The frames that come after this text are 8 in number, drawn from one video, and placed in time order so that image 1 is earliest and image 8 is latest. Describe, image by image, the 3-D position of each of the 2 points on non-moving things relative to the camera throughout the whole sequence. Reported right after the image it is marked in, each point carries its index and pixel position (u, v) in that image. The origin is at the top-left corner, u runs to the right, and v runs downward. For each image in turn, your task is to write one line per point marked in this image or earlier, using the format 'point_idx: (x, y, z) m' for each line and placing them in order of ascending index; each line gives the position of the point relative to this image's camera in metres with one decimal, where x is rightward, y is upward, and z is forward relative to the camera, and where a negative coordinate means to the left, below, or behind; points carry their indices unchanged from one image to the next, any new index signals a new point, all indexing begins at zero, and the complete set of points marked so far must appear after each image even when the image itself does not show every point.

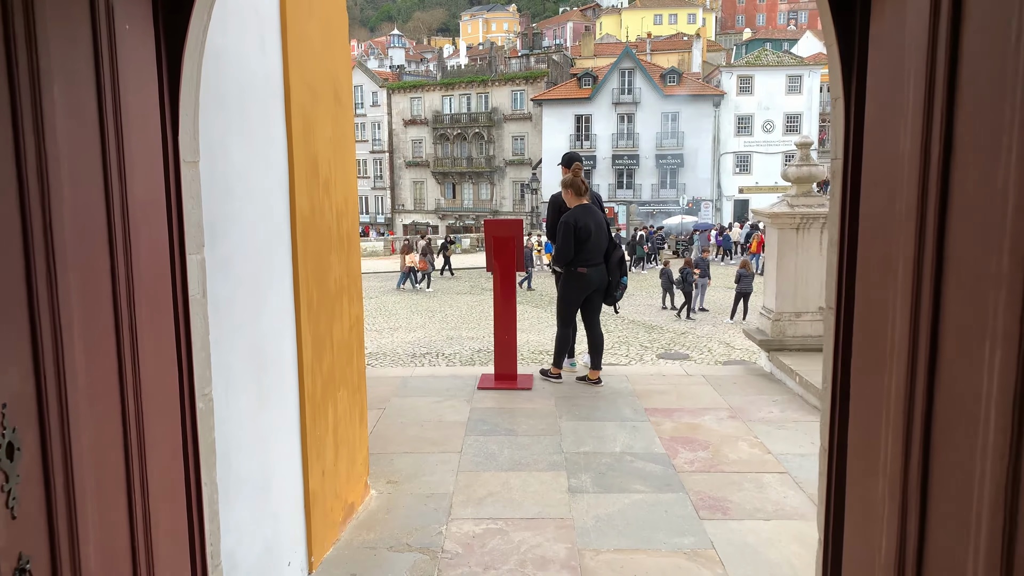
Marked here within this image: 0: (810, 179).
0: (+2.1, +0.8, +4.9) m
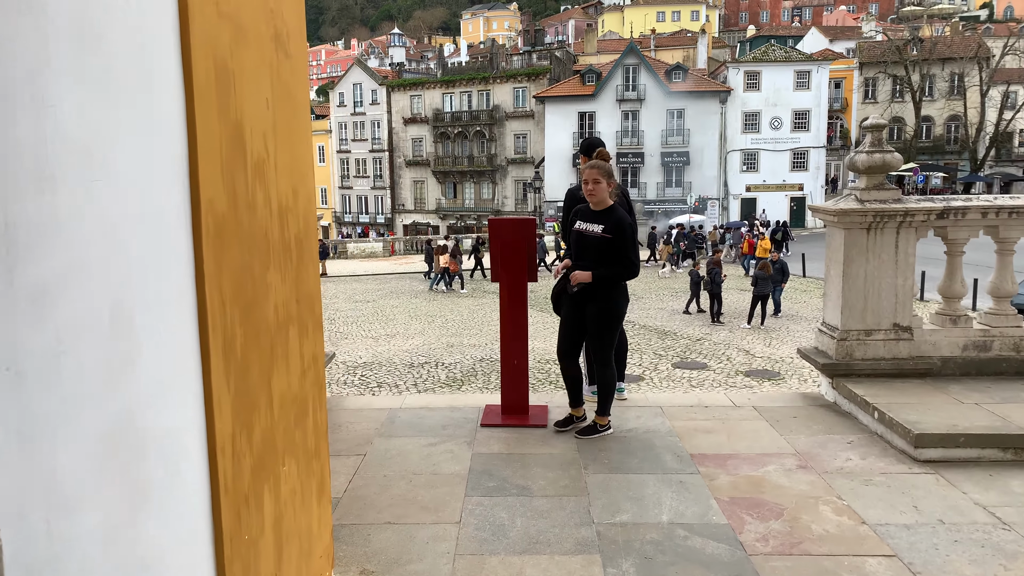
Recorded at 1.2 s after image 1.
0: (+2.1, +0.7, +4.1) m
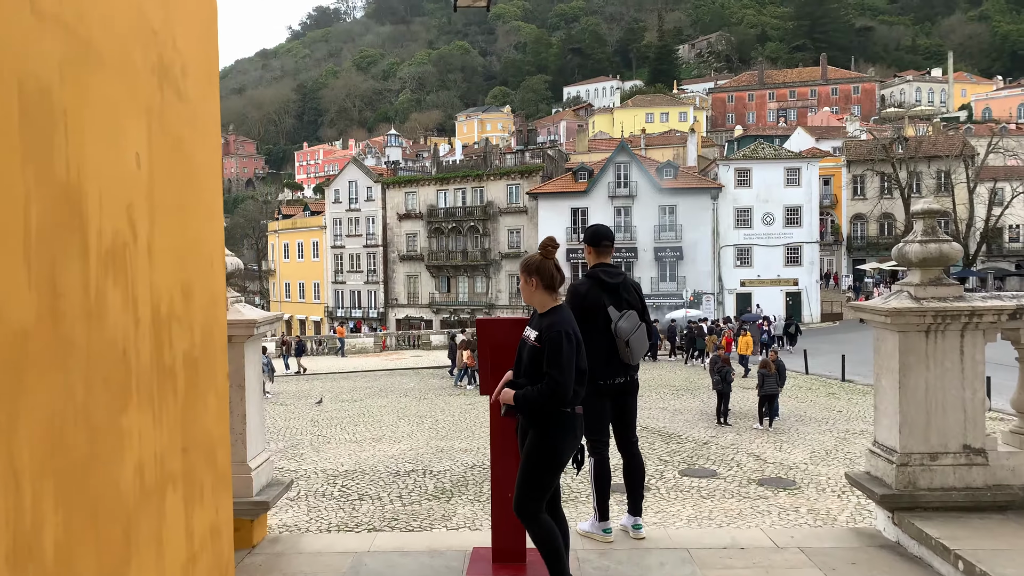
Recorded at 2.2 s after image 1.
0: (+2.1, +0.1, +3.5) m
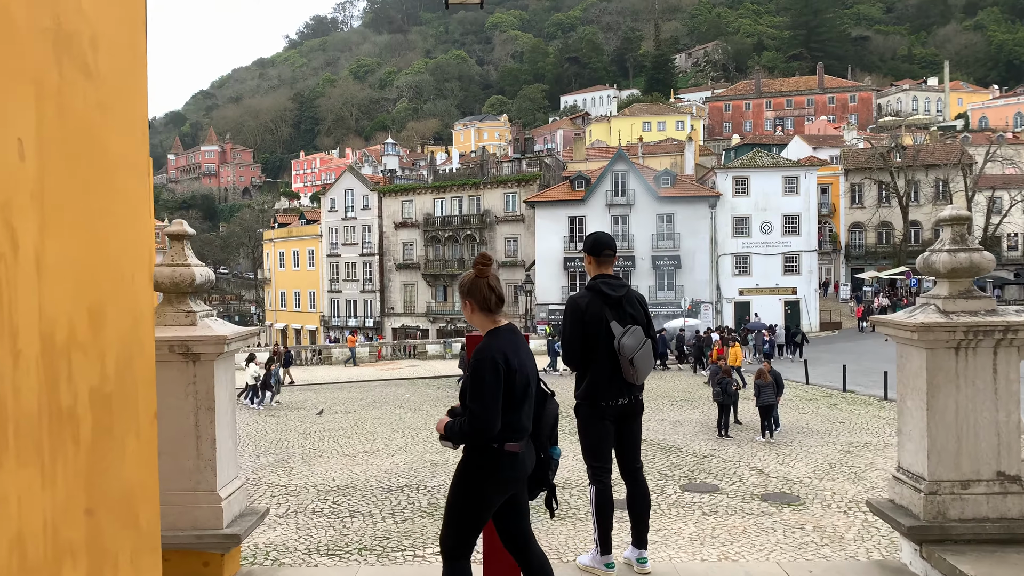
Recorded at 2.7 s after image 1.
0: (+2.1, +0.1, +3.2) m
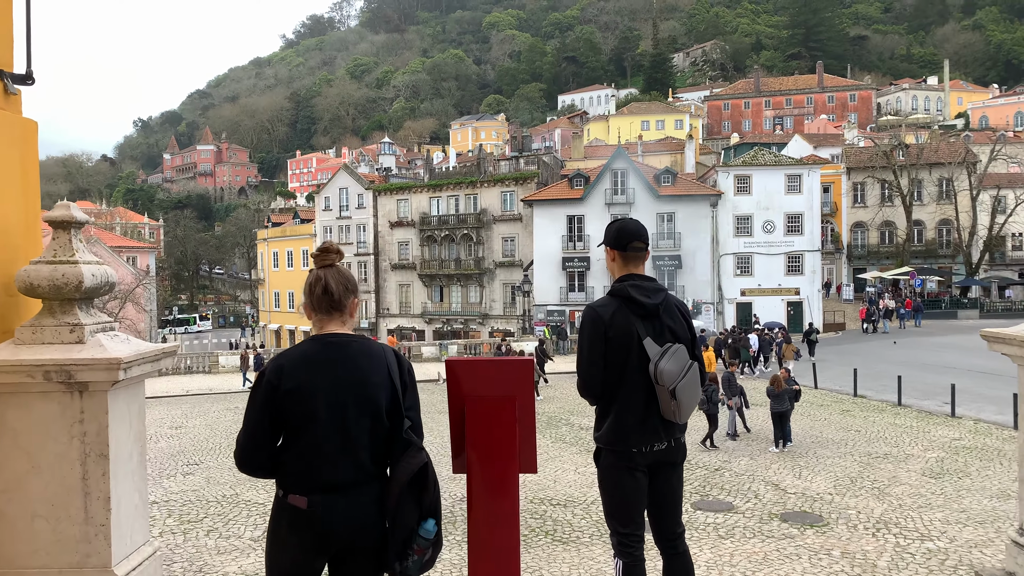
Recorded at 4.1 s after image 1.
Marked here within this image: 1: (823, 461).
0: (+2.1, +0.1, +2.4) m
1: (+5.2, -2.9, +12.0) m
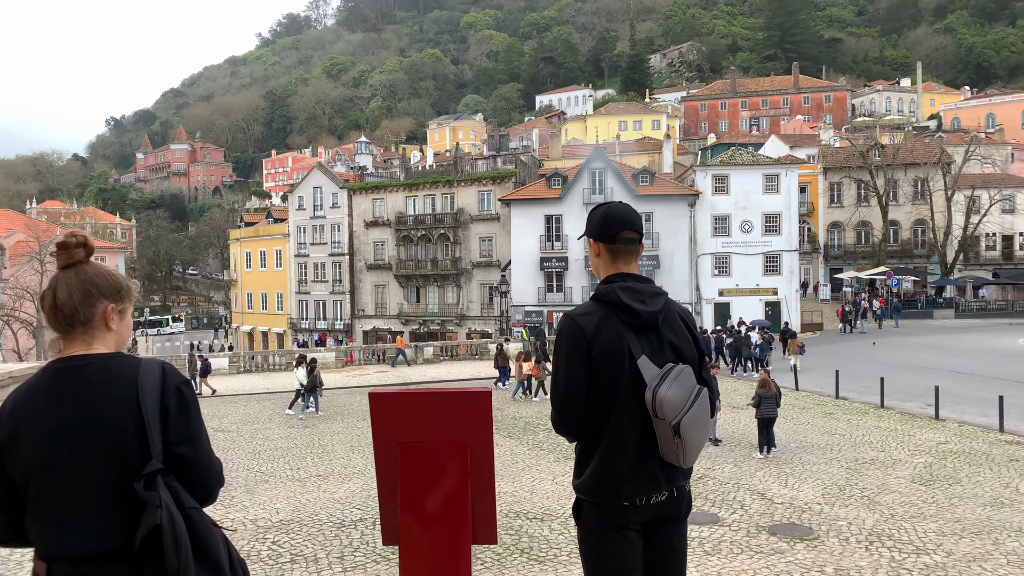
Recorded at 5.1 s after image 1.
0: (+1.9, +0.1, +1.9) m
1: (+4.8, -2.9, +11.6) m
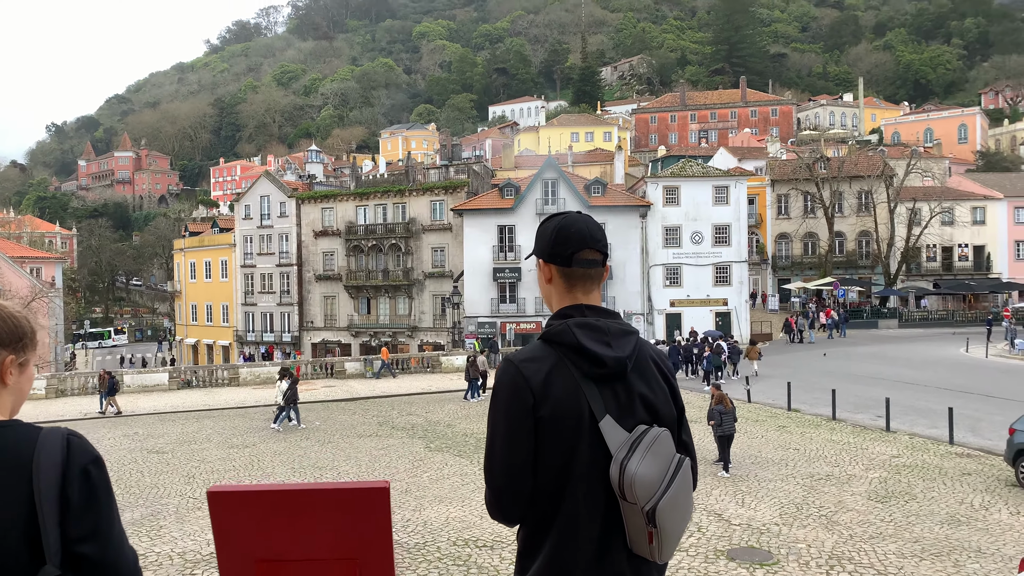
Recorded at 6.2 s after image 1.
0: (+1.8, 0.0, +1.5) m
1: (+4.0, -3.1, +11.3) m
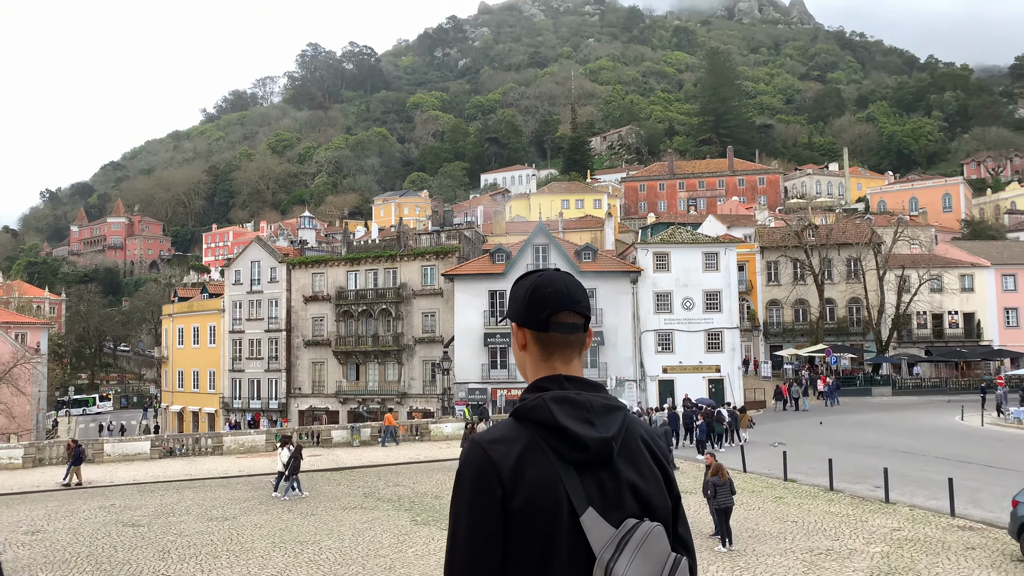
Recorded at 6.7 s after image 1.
0: (+1.7, -0.2, +1.4) m
1: (+3.9, -4.2, +10.9) m
